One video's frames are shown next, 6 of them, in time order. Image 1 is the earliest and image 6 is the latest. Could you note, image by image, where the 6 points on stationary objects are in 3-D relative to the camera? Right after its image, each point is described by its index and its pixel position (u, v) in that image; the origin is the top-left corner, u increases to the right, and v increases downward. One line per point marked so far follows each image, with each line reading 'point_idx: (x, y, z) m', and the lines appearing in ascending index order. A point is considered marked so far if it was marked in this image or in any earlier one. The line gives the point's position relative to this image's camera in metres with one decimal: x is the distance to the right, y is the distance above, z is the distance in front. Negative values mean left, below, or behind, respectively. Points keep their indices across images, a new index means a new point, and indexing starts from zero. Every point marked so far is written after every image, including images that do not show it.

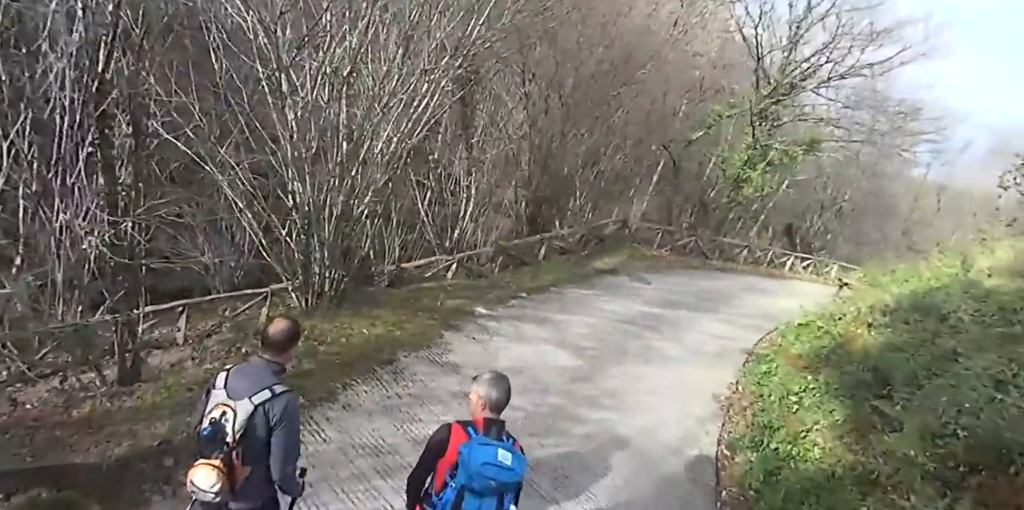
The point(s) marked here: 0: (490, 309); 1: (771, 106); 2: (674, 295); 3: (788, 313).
0: (-0.3, -0.7, +7.4) m
1: (+8.5, +4.9, +18.6) m
2: (+3.3, -0.8, +11.5) m
3: (+5.9, -1.3, +12.2) m
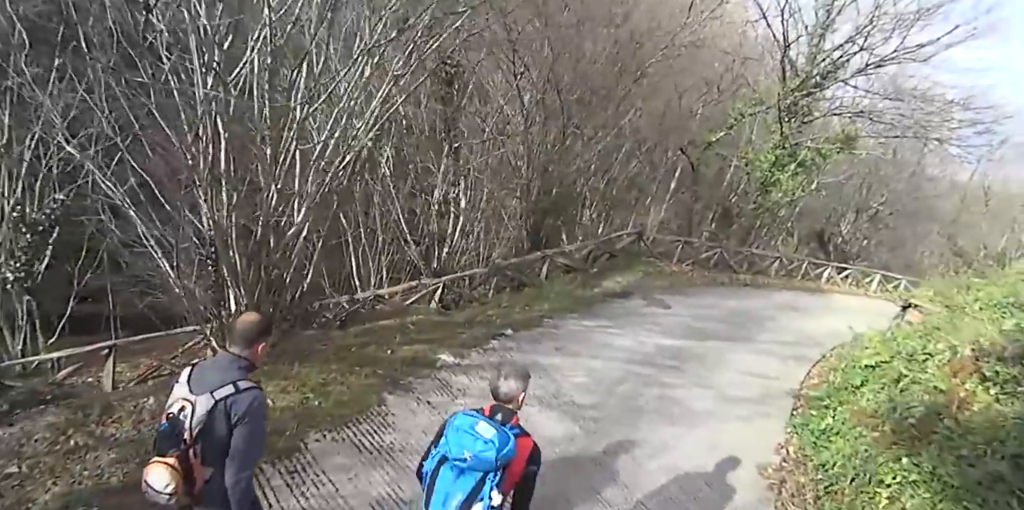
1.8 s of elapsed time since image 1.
0: (-0.5, -1.0, +5.7) m
1: (+8.5, +4.6, +16.7) m
2: (+3.2, -1.1, +9.7) m
3: (+5.8, -1.6, +10.3) m
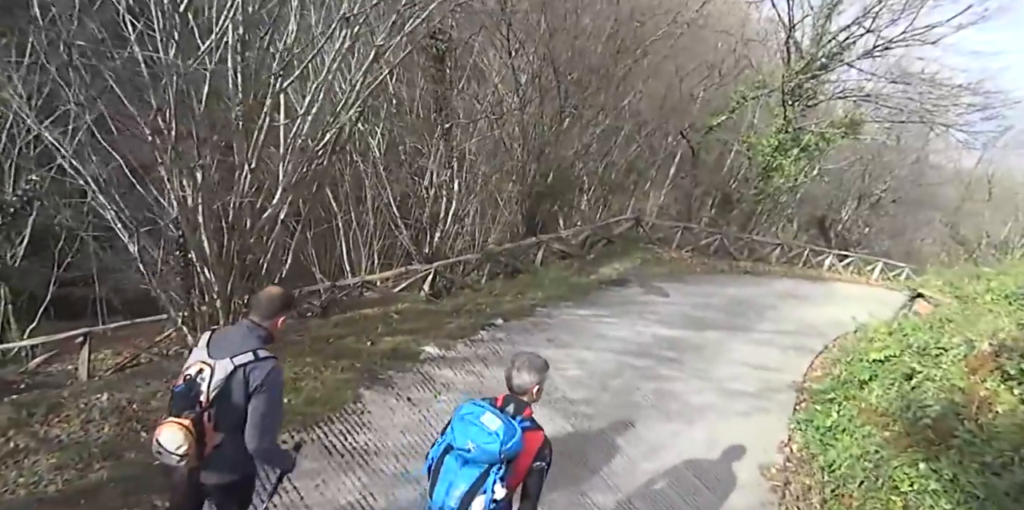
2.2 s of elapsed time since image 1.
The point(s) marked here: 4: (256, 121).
0: (-0.6, -0.9, +5.4) m
1: (+8.4, +4.9, +16.3) m
2: (+3.1, -0.9, +9.3) m
3: (+5.7, -1.4, +10.0) m
4: (-2.4, +1.3, +5.3) m
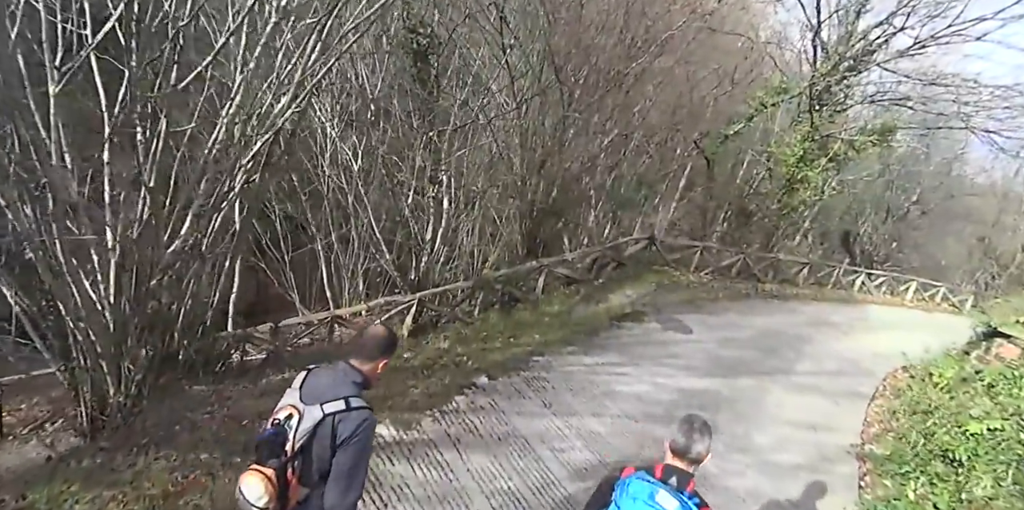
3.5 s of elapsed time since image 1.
0: (-0.8, -1.2, +4.1) m
1: (+8.4, +4.4, +15.0) m
2: (+3.0, -1.3, +8.0) m
3: (+5.6, -1.8, +8.5) m
4: (-2.6, +0.9, +4.1) m
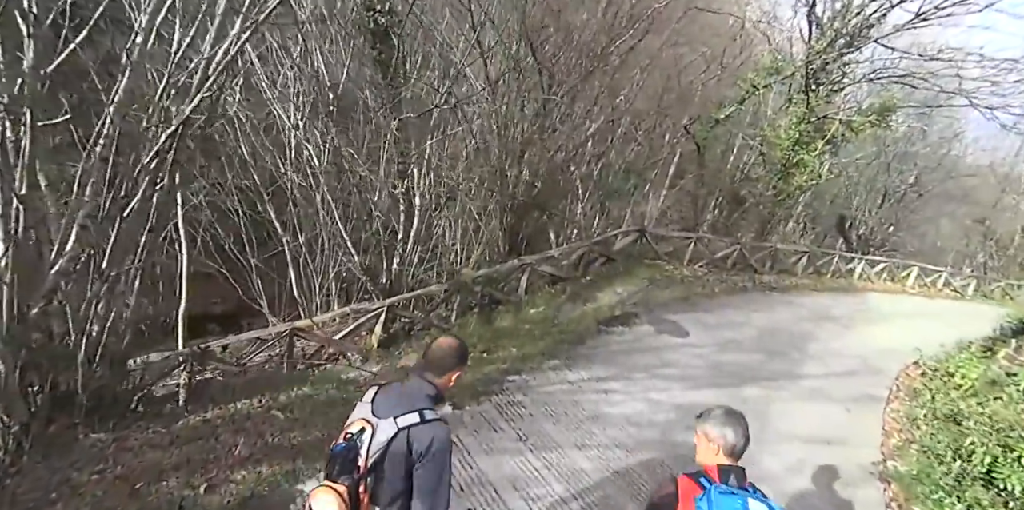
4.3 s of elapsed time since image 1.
0: (-1.0, -1.3, +3.3) m
1: (+7.9, +4.7, +14.3) m
2: (+2.7, -1.2, +7.3) m
3: (+5.4, -1.6, +7.9) m
4: (-2.8, +0.8, +3.3) m
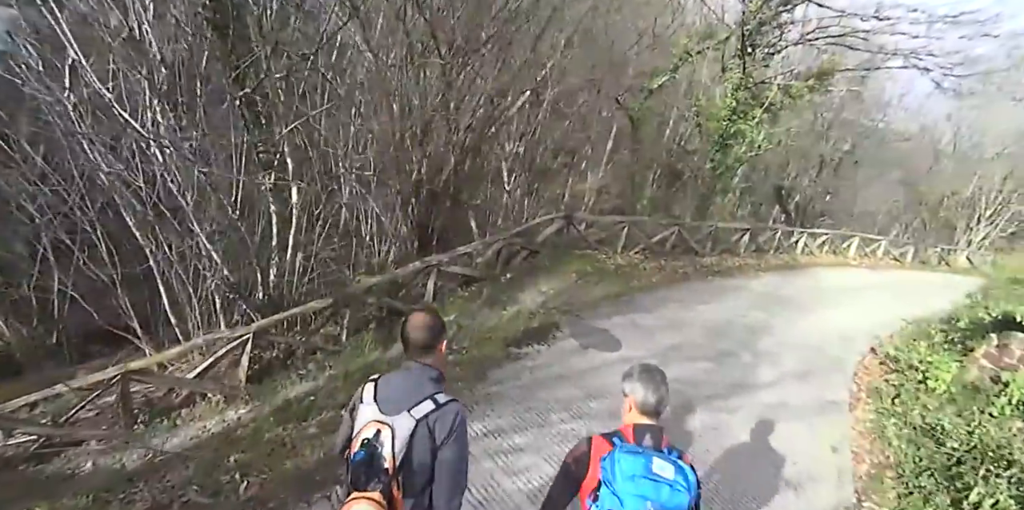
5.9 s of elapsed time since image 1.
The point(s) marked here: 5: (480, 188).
0: (-1.7, -1.5, +1.9) m
1: (+5.9, +5.3, +13.3) m
2: (+1.7, -1.1, +6.2) m
3: (+4.3, -1.3, +7.0) m
4: (-3.6, +0.4, +1.6) m
5: (-0.6, +1.2, +10.3) m
